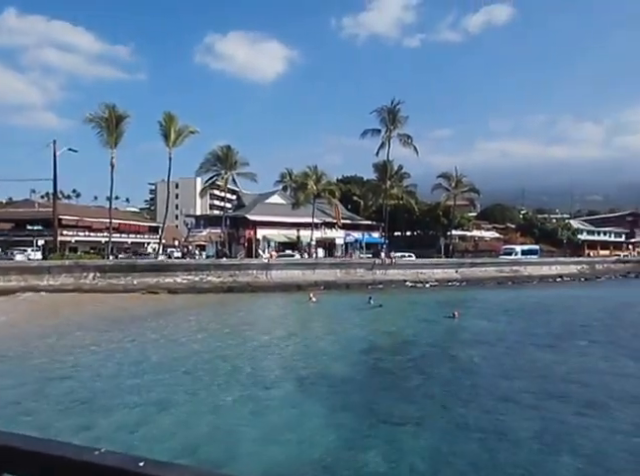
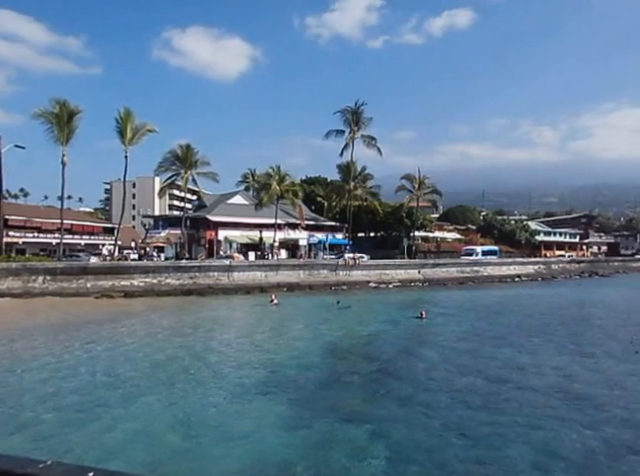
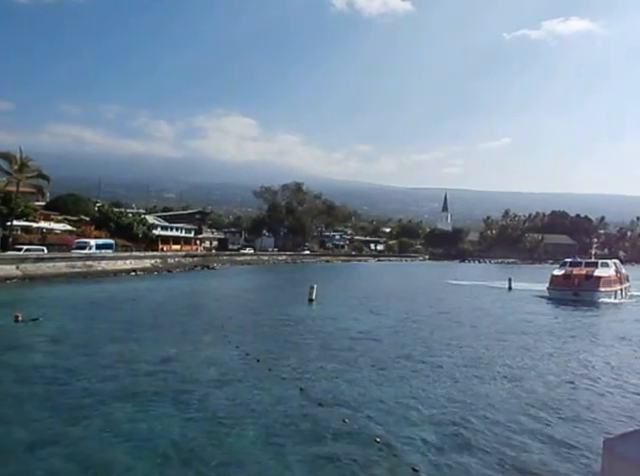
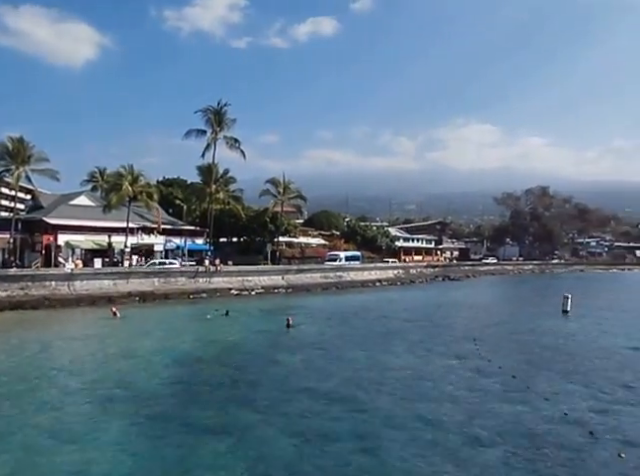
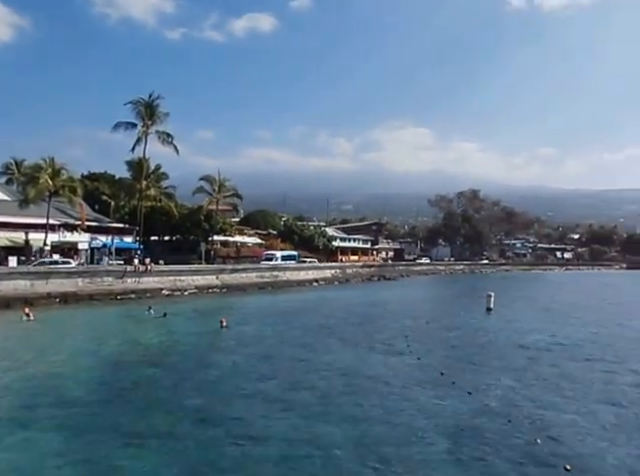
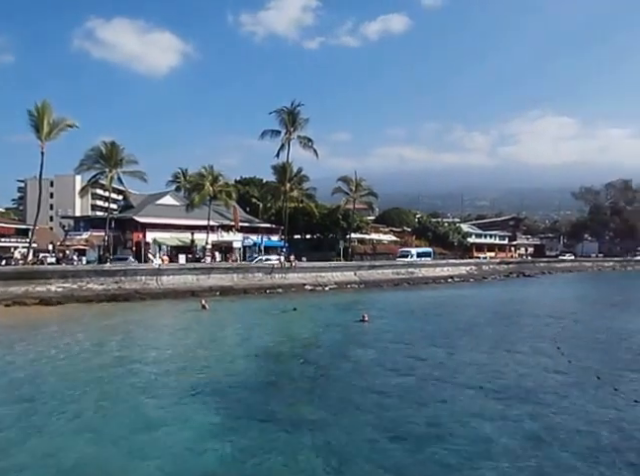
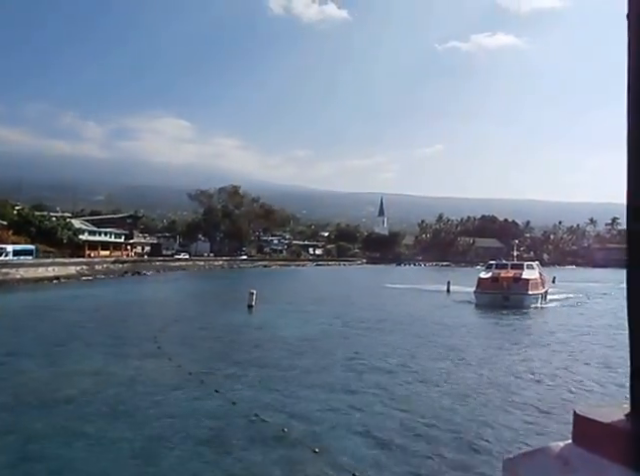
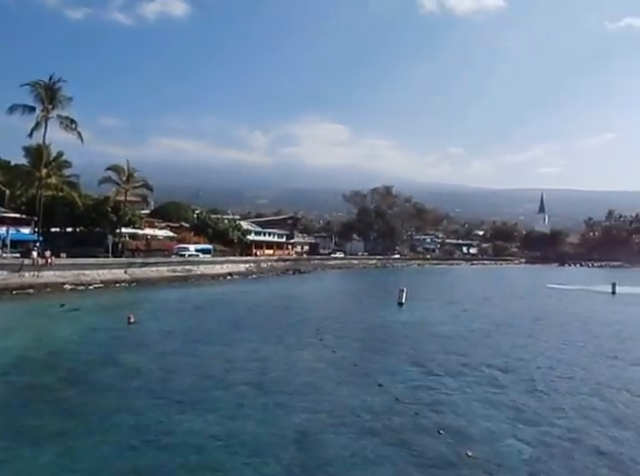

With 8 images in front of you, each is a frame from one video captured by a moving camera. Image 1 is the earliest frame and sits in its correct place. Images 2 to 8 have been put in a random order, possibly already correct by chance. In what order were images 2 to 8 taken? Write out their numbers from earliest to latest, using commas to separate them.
2, 6, 4, 5, 8, 3, 7
